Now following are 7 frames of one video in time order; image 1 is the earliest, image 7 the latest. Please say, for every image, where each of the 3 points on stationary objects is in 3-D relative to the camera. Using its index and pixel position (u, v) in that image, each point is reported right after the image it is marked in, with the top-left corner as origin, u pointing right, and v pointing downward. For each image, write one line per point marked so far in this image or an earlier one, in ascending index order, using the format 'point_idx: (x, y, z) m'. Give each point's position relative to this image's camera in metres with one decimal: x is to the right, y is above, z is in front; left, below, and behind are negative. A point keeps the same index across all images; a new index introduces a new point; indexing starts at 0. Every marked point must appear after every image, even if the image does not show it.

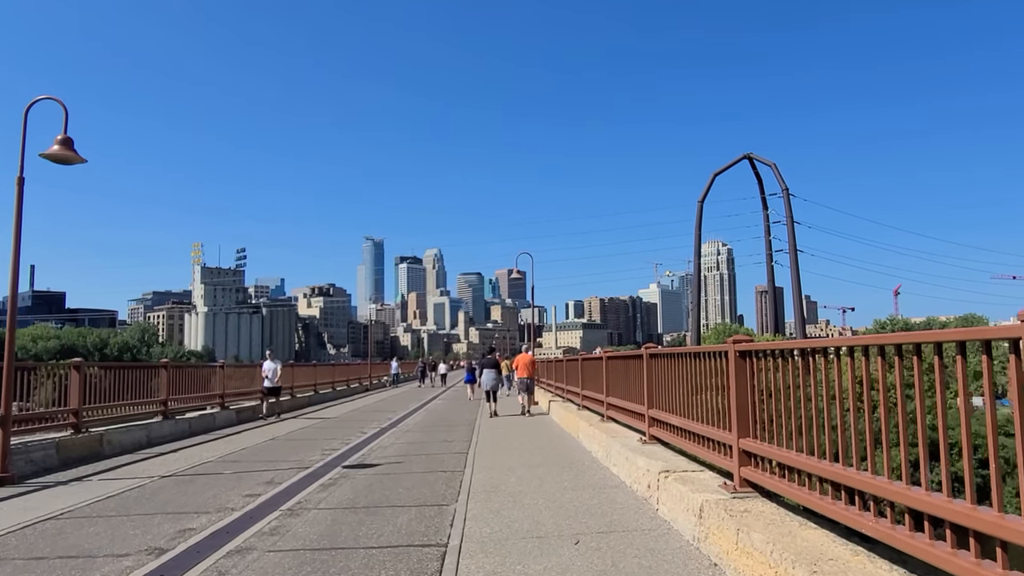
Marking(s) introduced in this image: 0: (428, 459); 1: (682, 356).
0: (-1.4, -2.8, +11.6) m
1: (+2.1, -0.8, +8.4) m
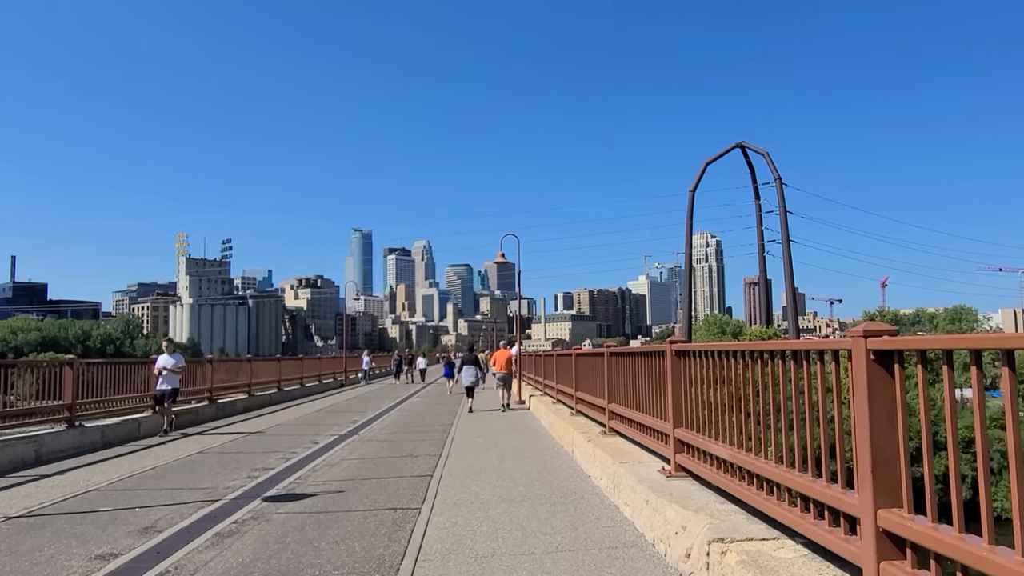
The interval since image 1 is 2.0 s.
0: (-1.7, -2.5, +9.0) m
1: (+1.8, -0.5, +5.8) m
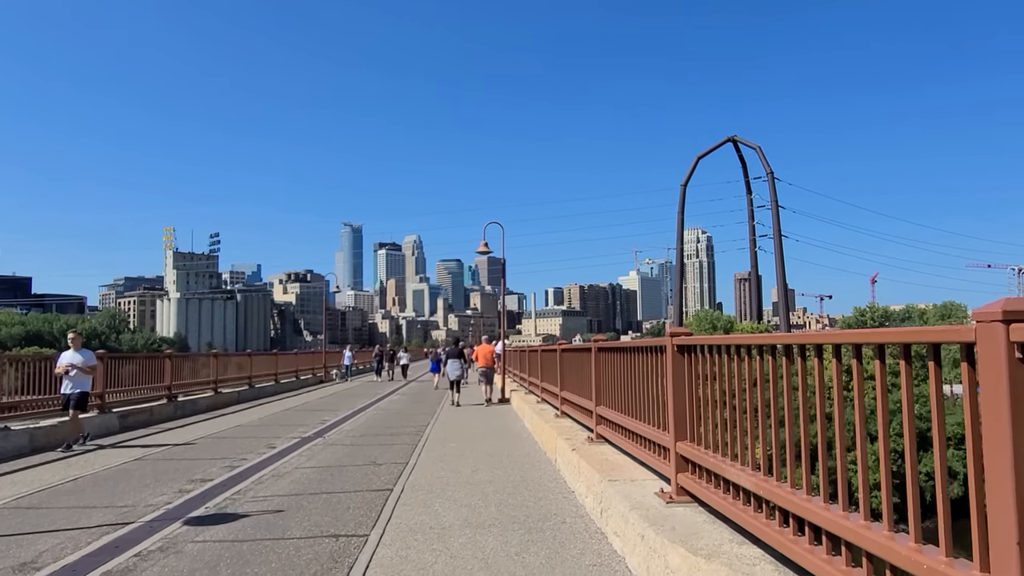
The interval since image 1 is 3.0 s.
0: (-2.0, -2.3, +7.6) m
1: (+1.6, -0.4, +4.5) m
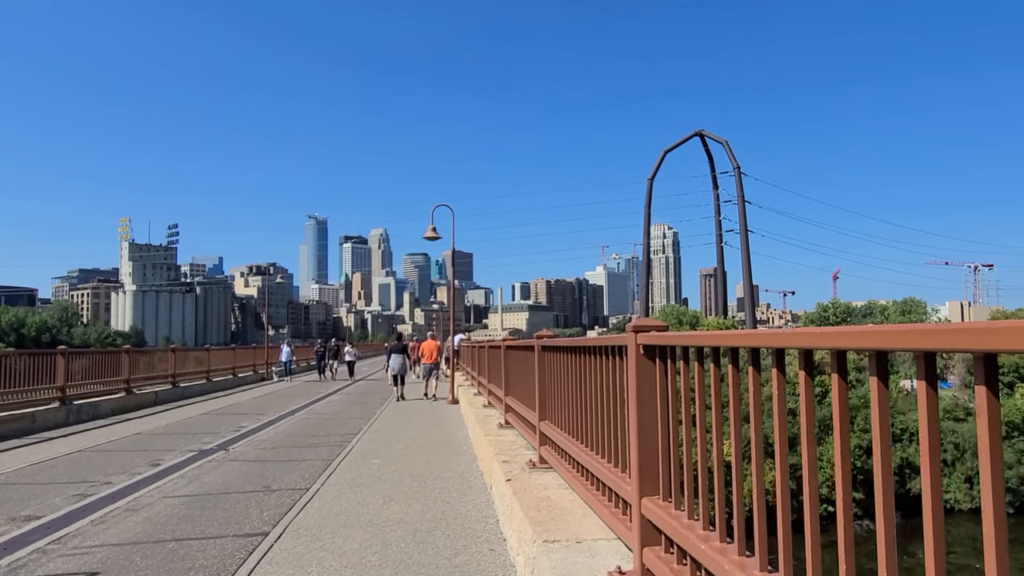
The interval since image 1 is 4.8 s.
0: (-2.7, -2.2, +5.5) m
1: (+1.0, -0.2, +2.5) m
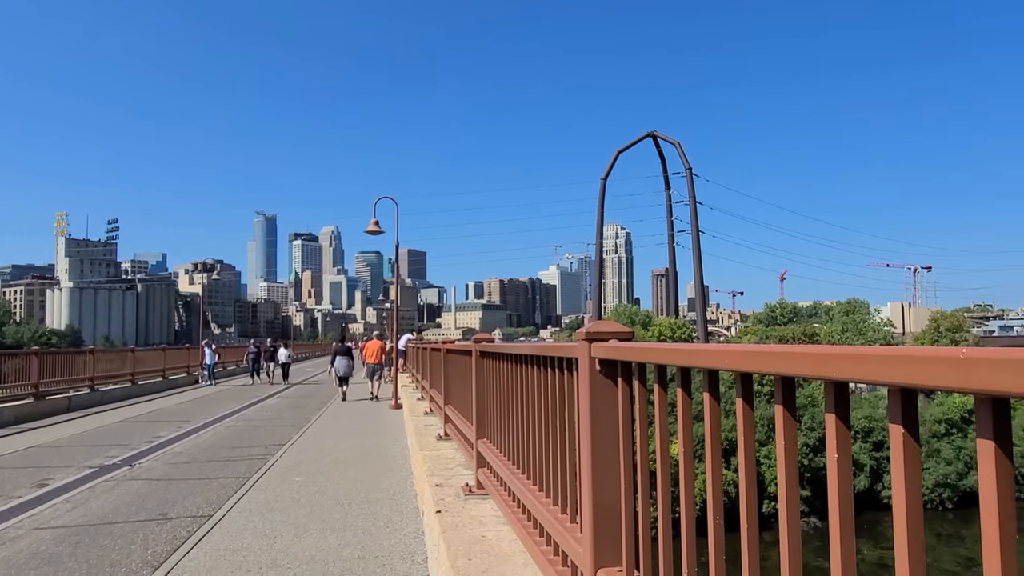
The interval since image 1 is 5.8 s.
0: (-3.2, -2.1, +4.4) m
1: (+0.7, -0.2, +1.6) m
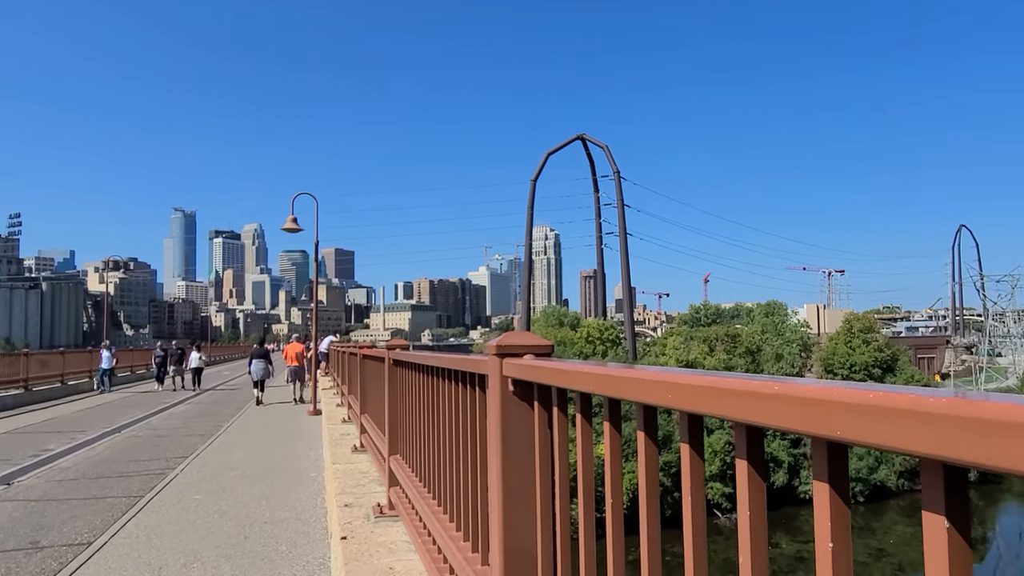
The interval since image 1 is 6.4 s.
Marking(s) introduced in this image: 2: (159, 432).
0: (-3.7, -2.1, +3.6) m
1: (+0.5, -0.2, +1.3) m
2: (-7.4, -3.0, +14.7) m
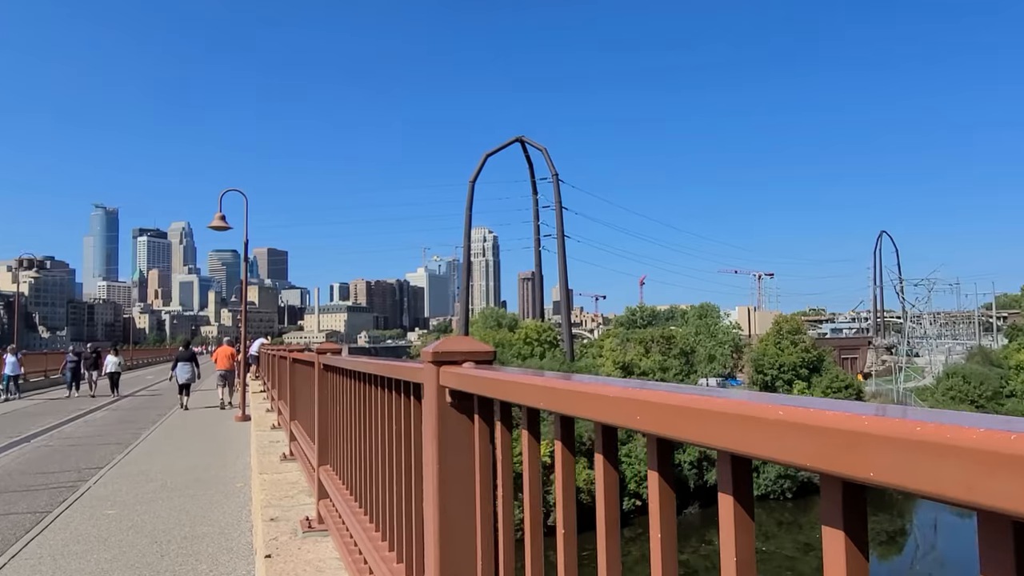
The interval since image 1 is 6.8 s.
0: (-4.0, -2.1, +3.1) m
1: (+0.4, -0.2, +1.1) m
2: (-8.7, -3.0, +13.8) m
